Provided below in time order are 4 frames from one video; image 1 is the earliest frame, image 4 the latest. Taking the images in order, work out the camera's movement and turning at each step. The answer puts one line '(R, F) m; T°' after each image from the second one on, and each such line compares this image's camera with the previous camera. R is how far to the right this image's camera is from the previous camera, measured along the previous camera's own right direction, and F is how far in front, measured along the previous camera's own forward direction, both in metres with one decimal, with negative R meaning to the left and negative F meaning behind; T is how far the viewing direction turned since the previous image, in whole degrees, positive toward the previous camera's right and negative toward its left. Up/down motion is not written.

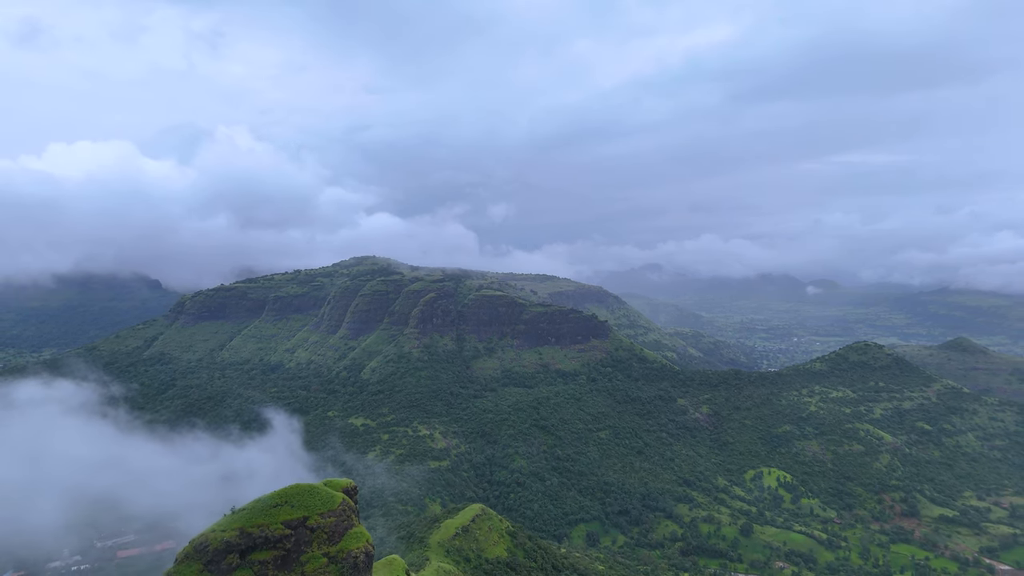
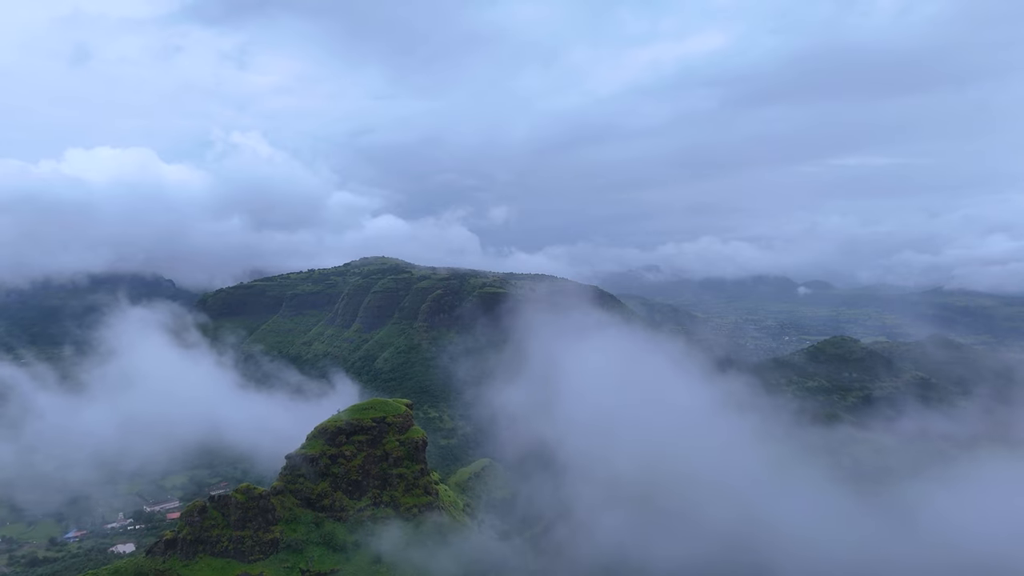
(-0.3, -21.8) m; 0°
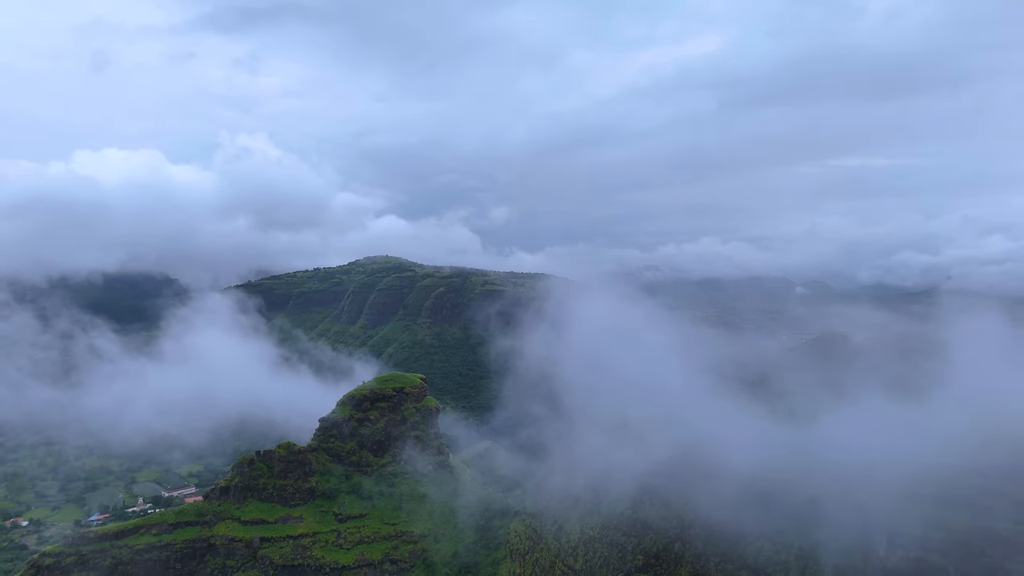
(-0.1, -9.4) m; 0°
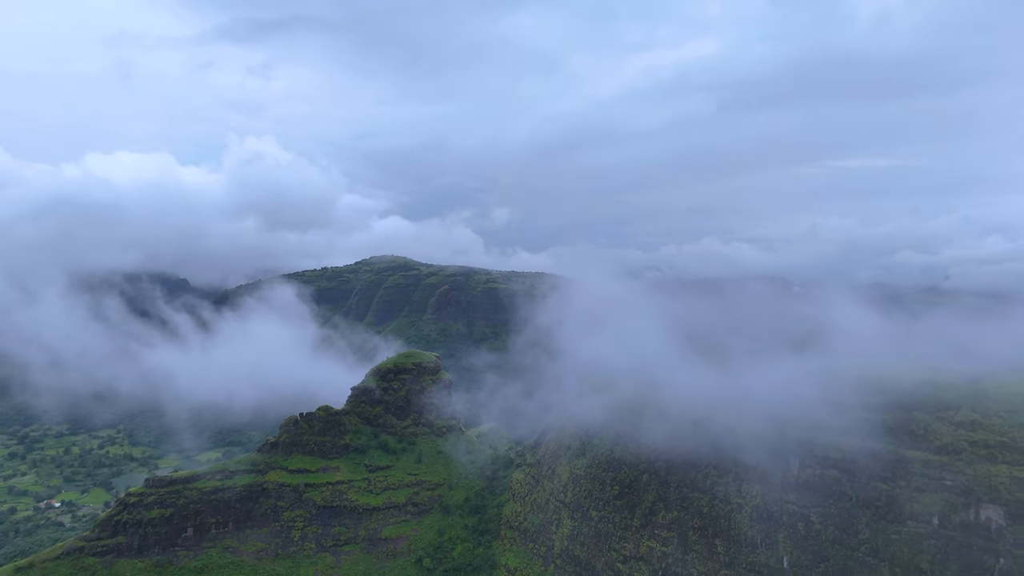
(-0.1, -11.9) m; 0°
